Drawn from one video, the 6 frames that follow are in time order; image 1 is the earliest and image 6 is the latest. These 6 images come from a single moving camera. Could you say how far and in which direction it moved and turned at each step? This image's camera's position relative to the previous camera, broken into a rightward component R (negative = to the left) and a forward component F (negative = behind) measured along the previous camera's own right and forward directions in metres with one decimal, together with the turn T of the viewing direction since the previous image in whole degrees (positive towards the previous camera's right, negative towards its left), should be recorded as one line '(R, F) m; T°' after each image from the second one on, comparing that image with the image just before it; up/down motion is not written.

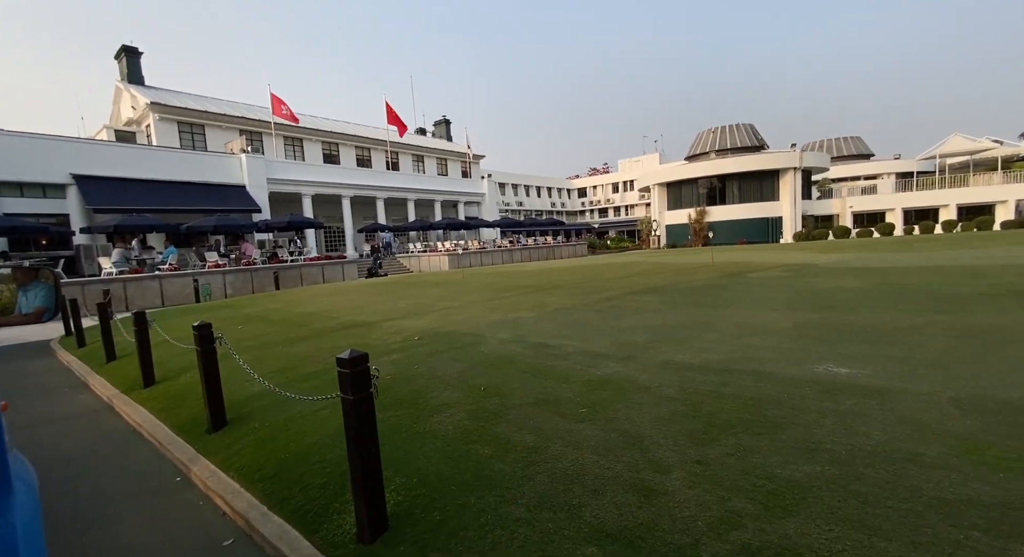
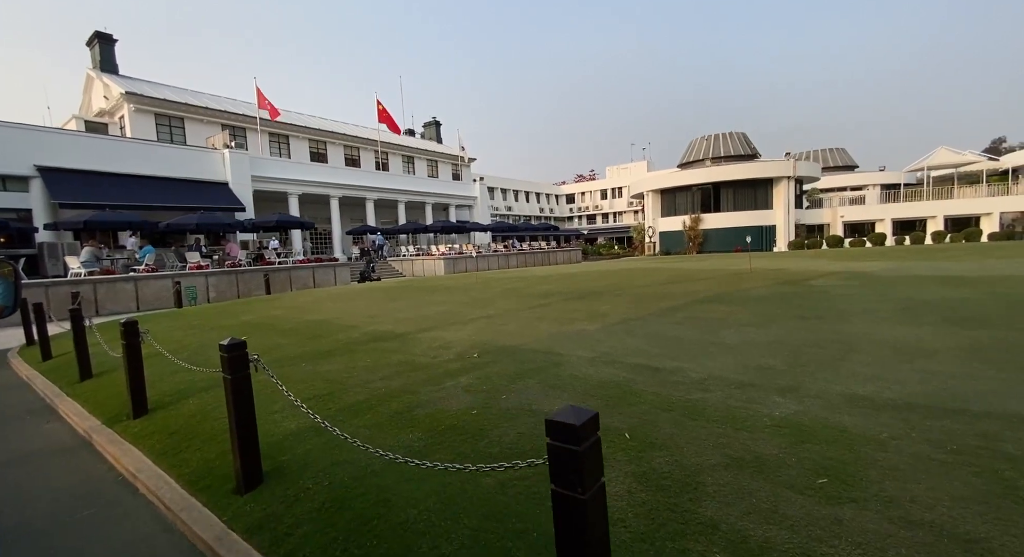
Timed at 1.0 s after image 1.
(-1.3, +1.3) m; +2°
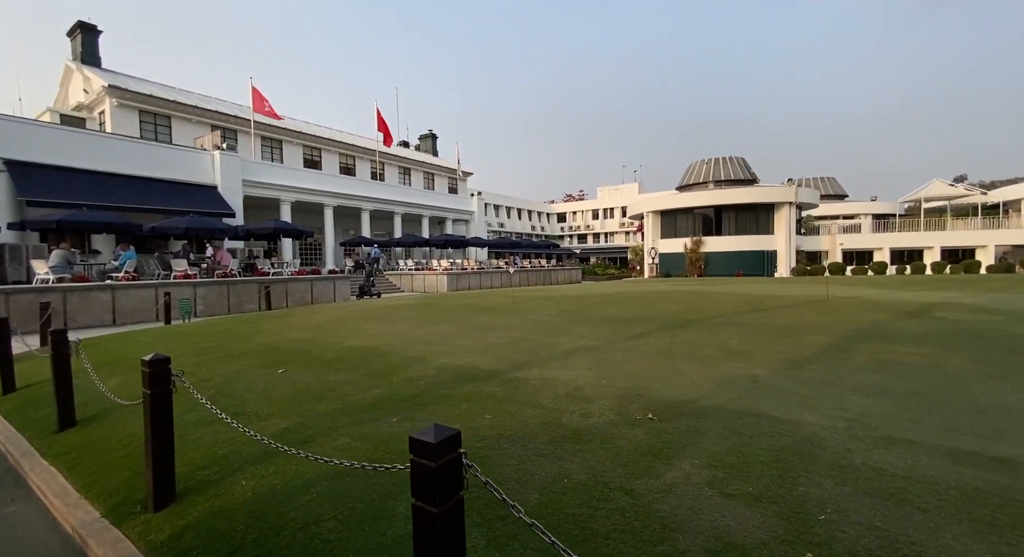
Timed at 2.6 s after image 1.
(-2.0, +1.9) m; +2°
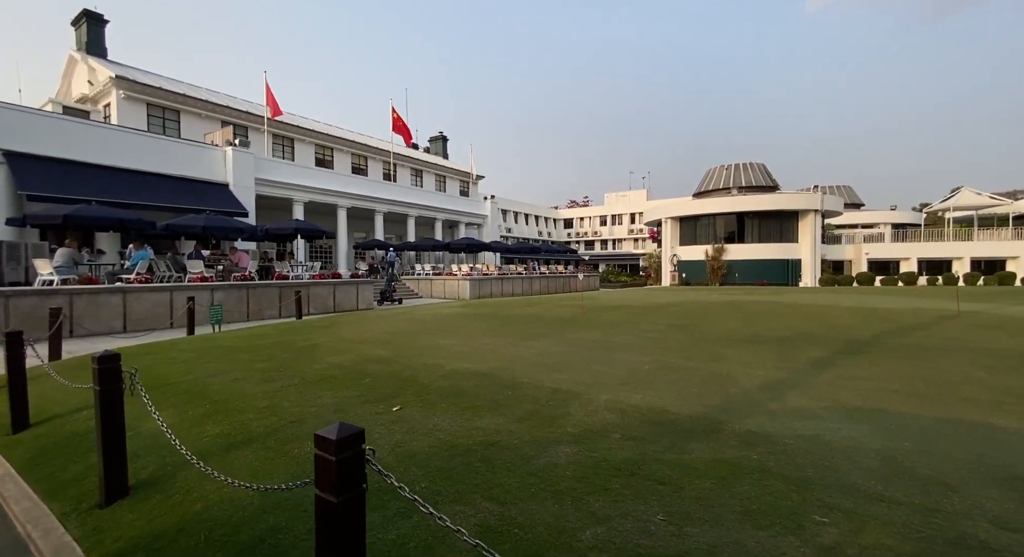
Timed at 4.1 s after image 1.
(-2.2, +1.8) m; 0°
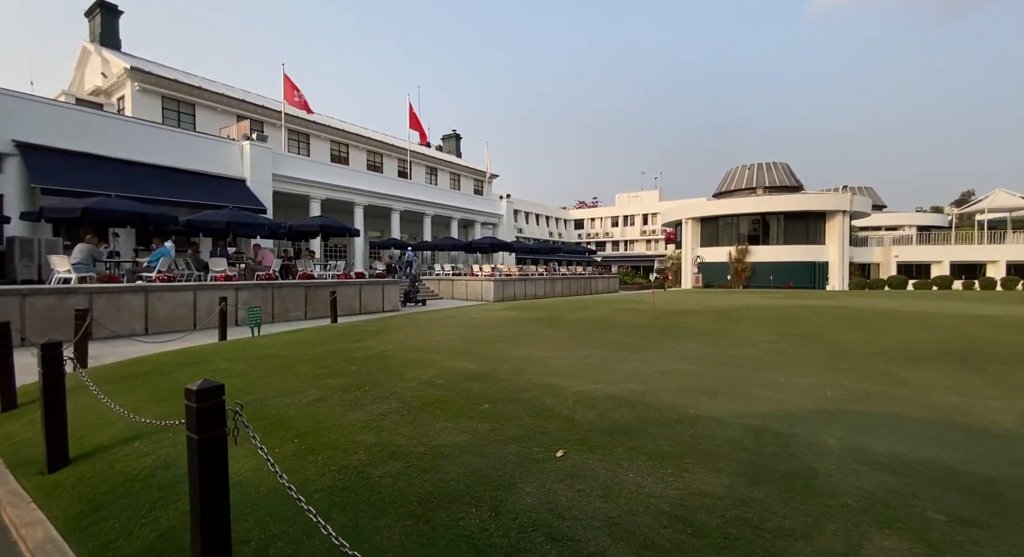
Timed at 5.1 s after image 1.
(-1.7, +1.4) m; 0°
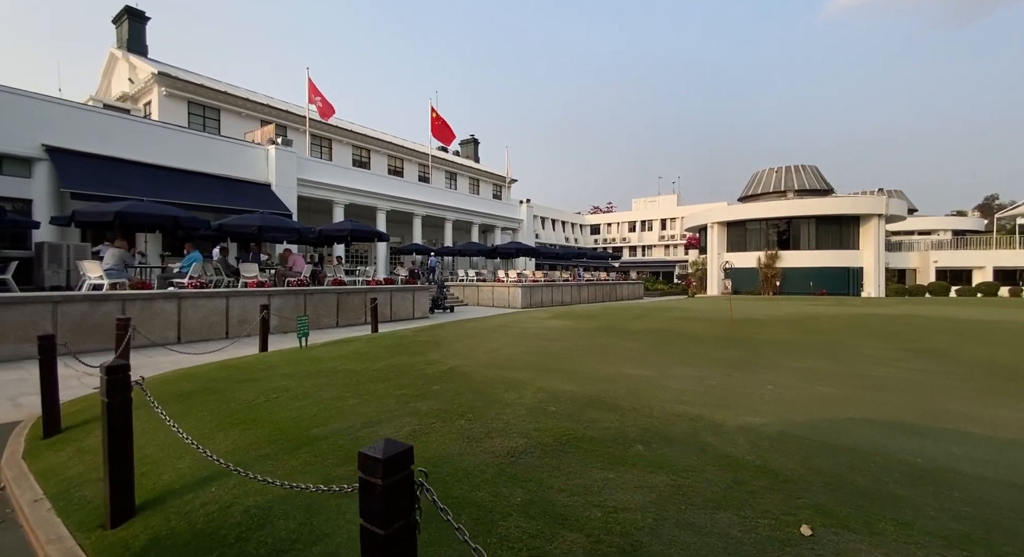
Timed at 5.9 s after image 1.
(-1.4, +1.0) m; -1°
